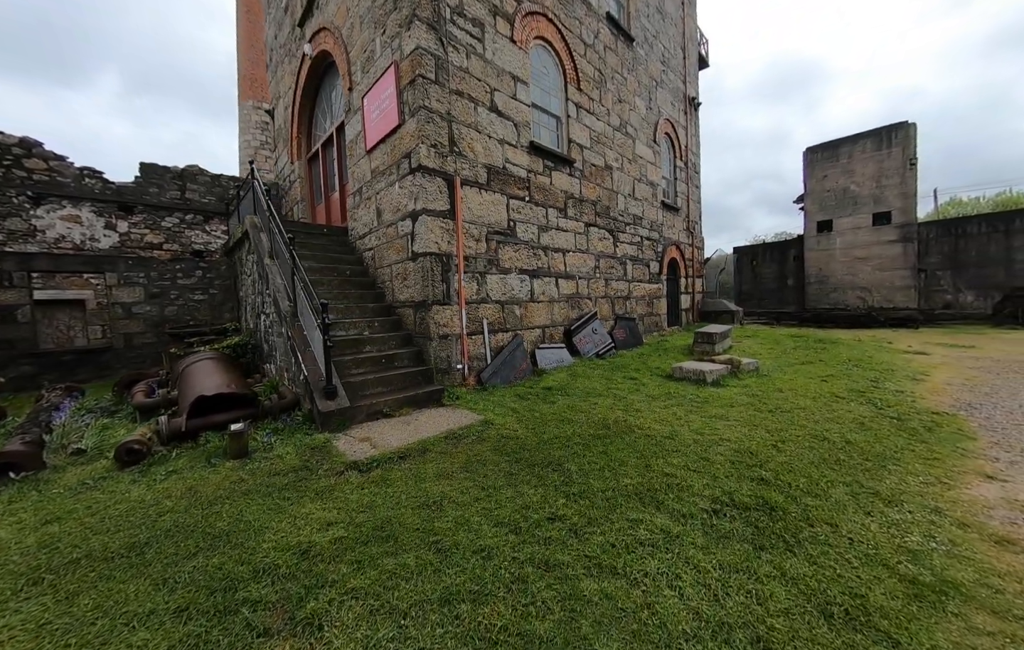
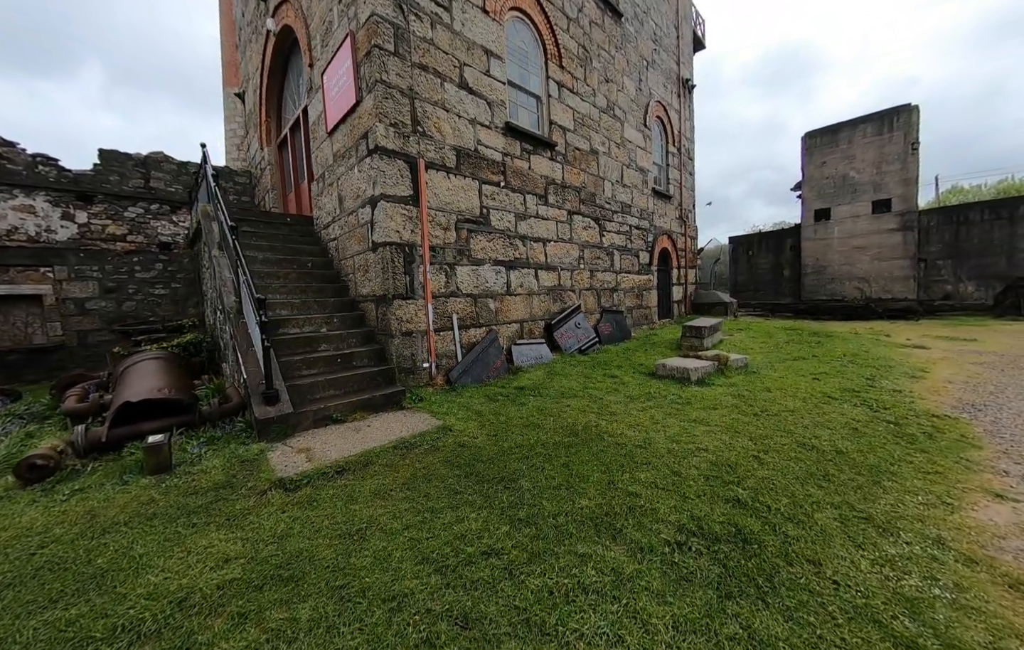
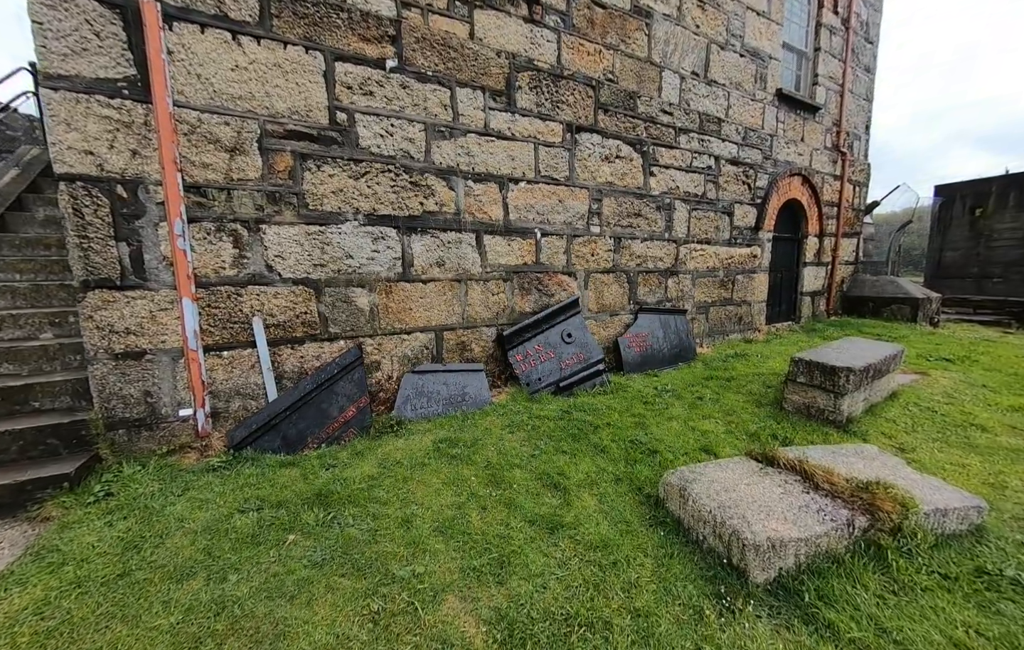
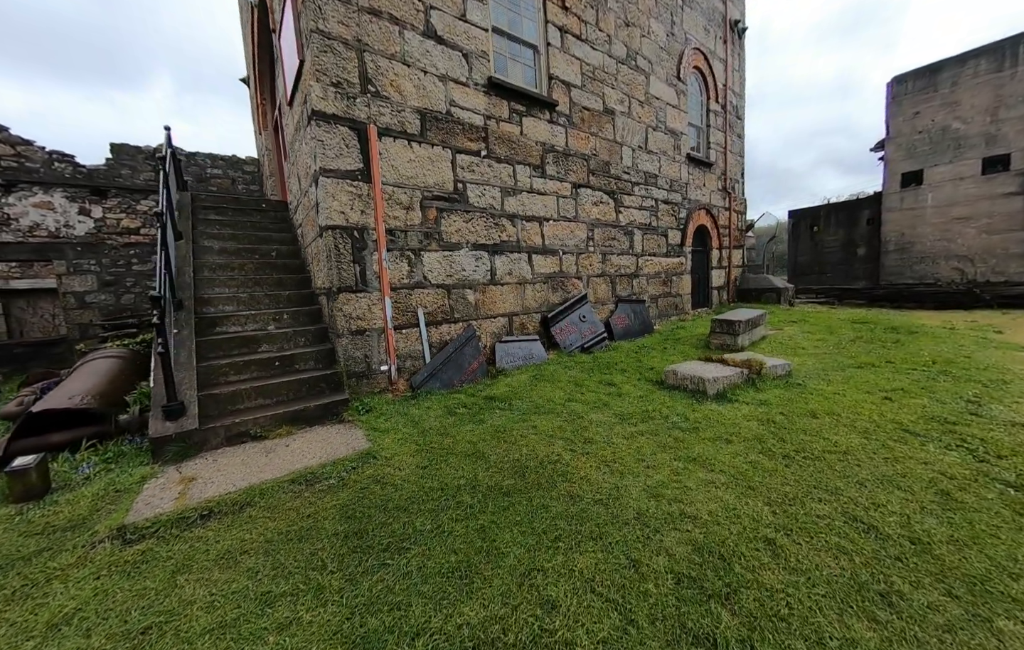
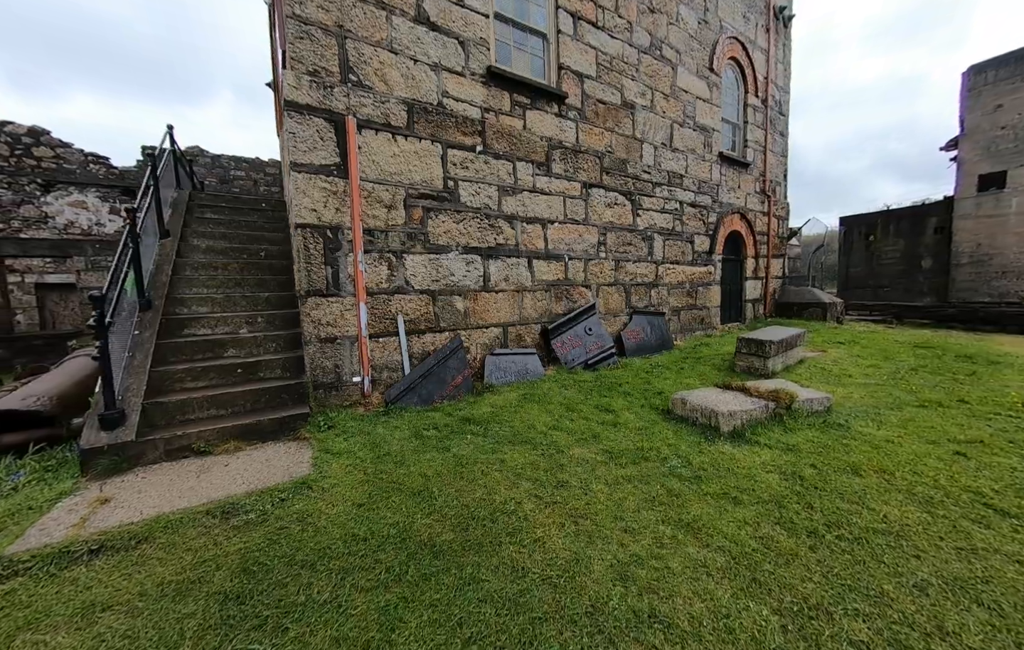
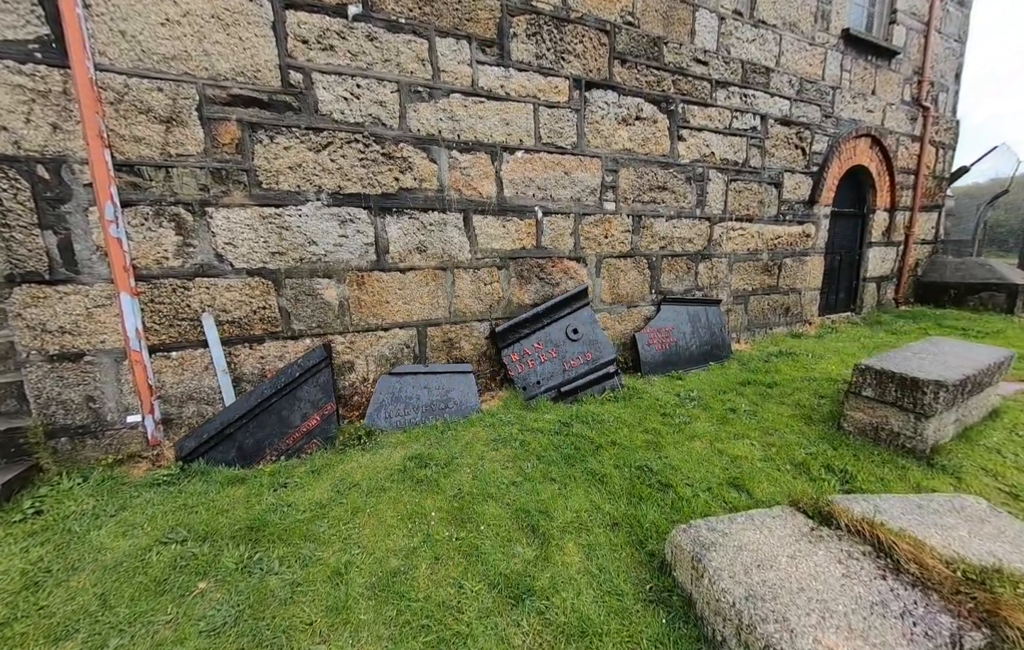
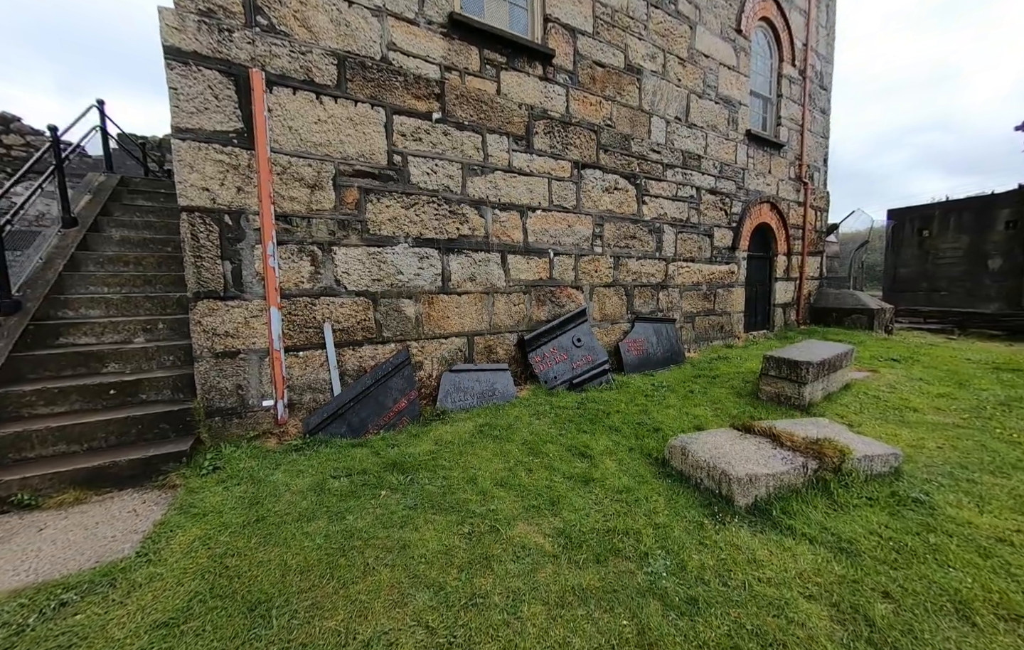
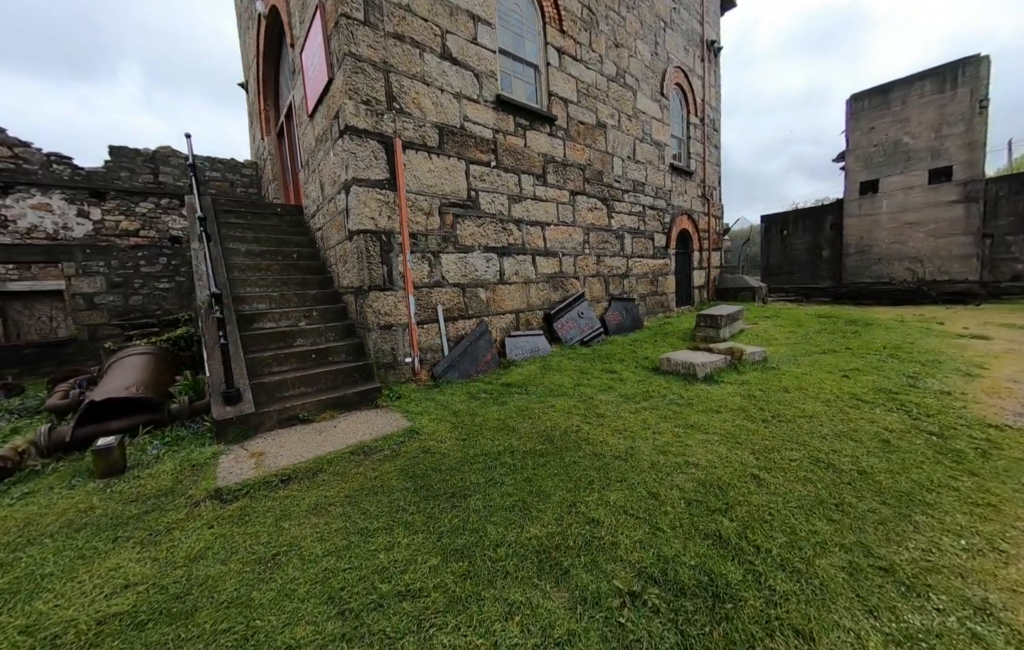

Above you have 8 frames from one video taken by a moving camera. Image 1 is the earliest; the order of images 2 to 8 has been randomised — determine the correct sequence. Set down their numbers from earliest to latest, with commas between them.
2, 8, 4, 5, 7, 3, 6
